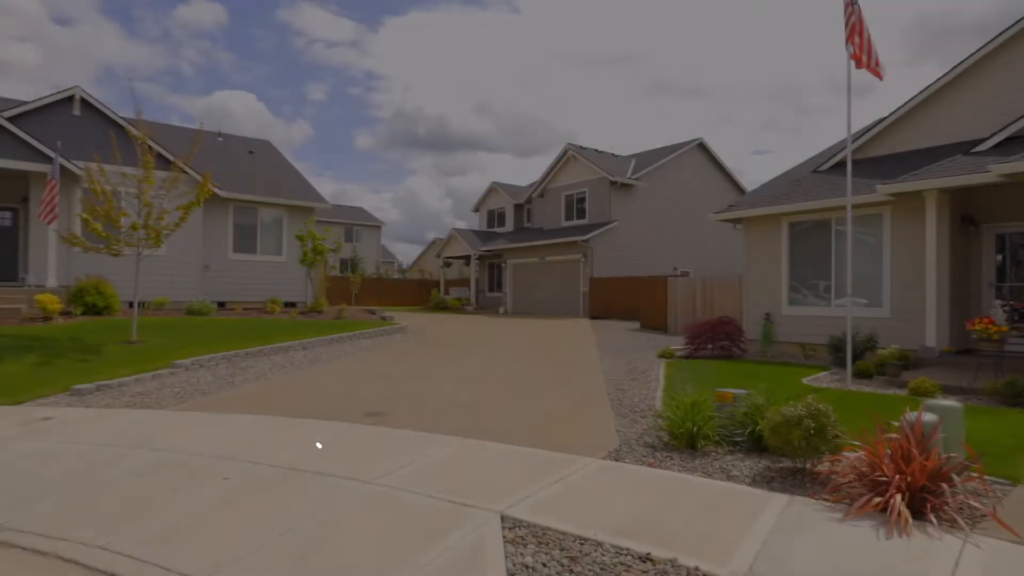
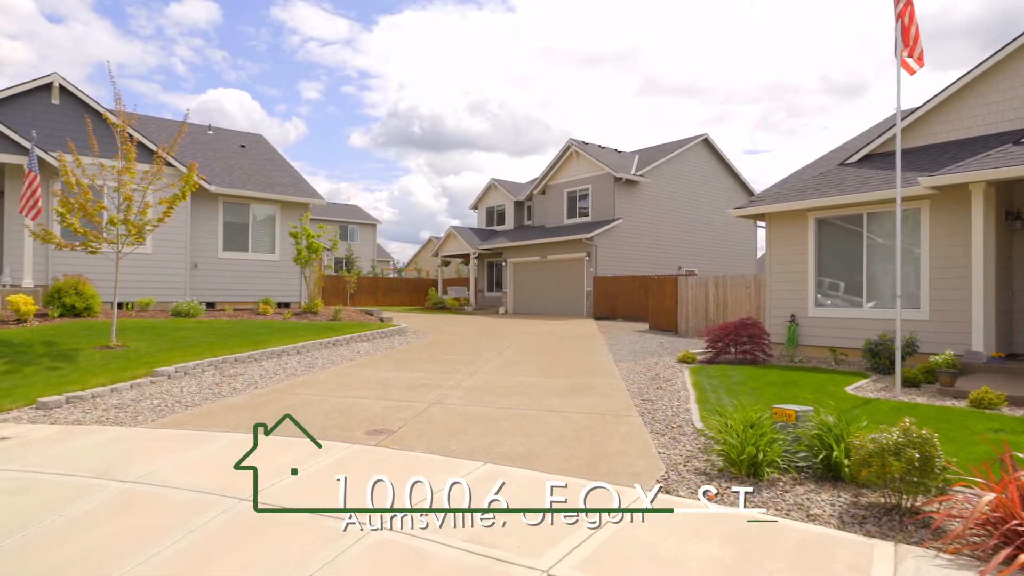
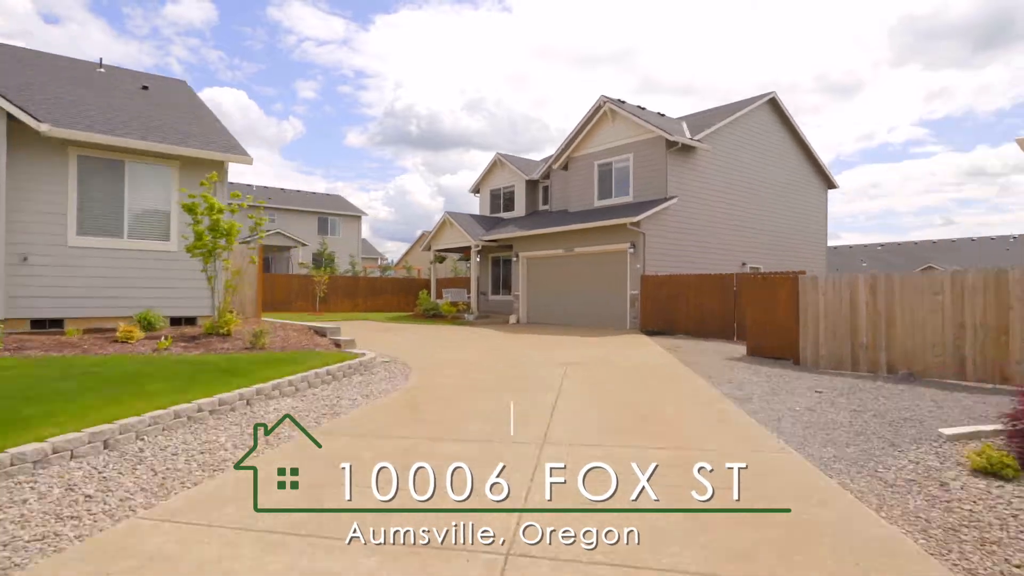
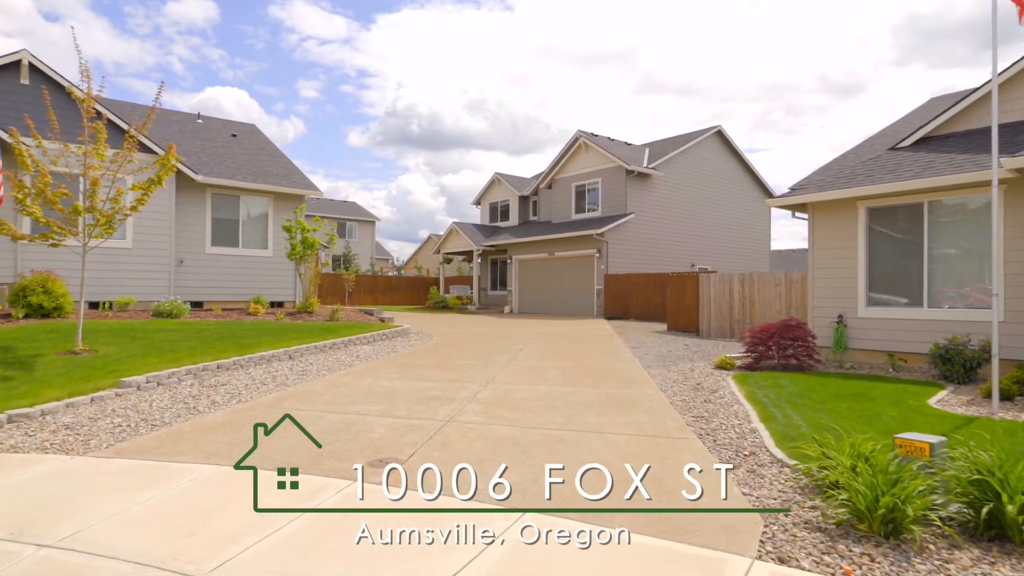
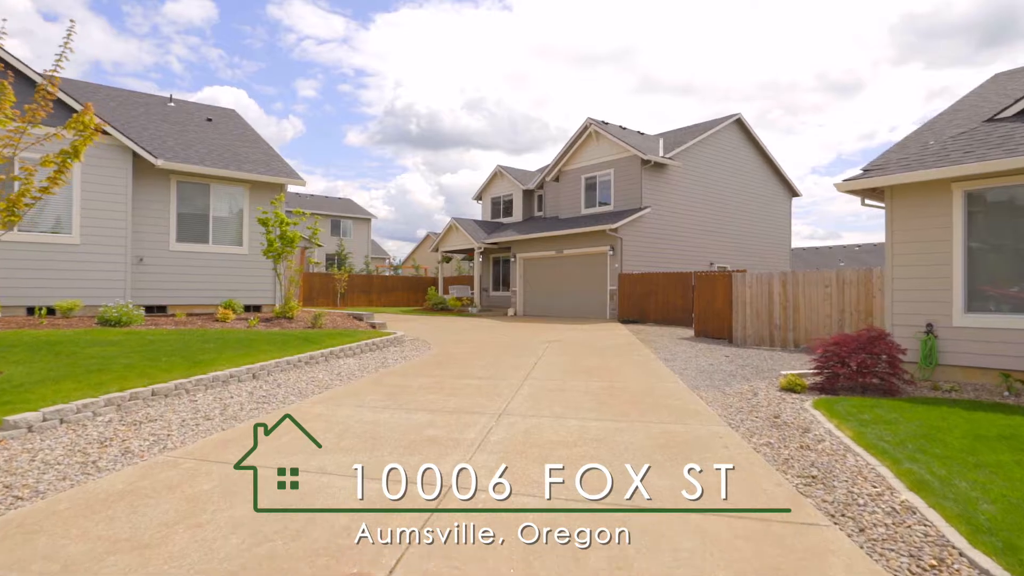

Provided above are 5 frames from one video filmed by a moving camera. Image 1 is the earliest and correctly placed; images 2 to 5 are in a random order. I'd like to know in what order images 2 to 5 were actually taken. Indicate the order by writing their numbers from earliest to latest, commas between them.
2, 4, 5, 3
